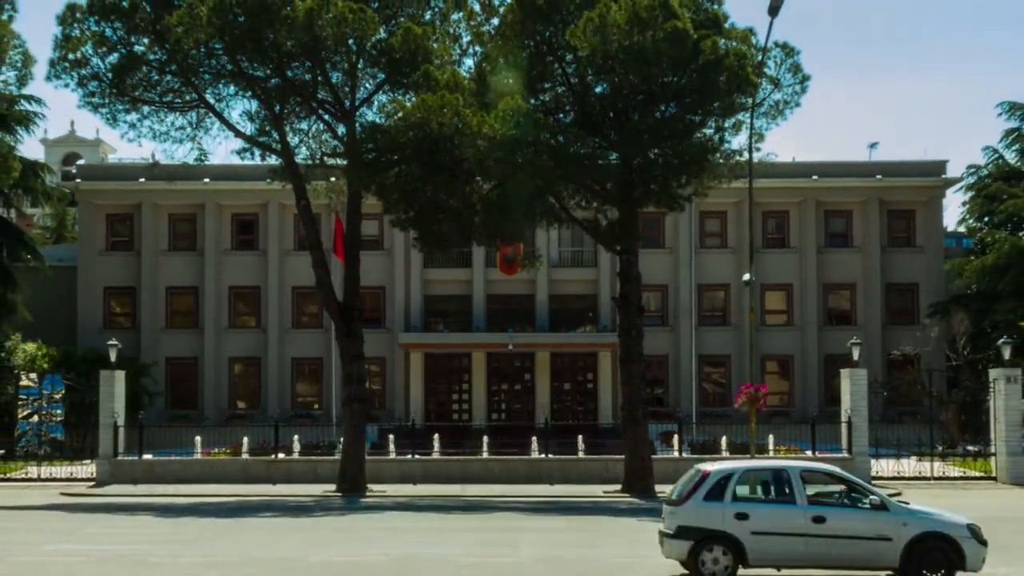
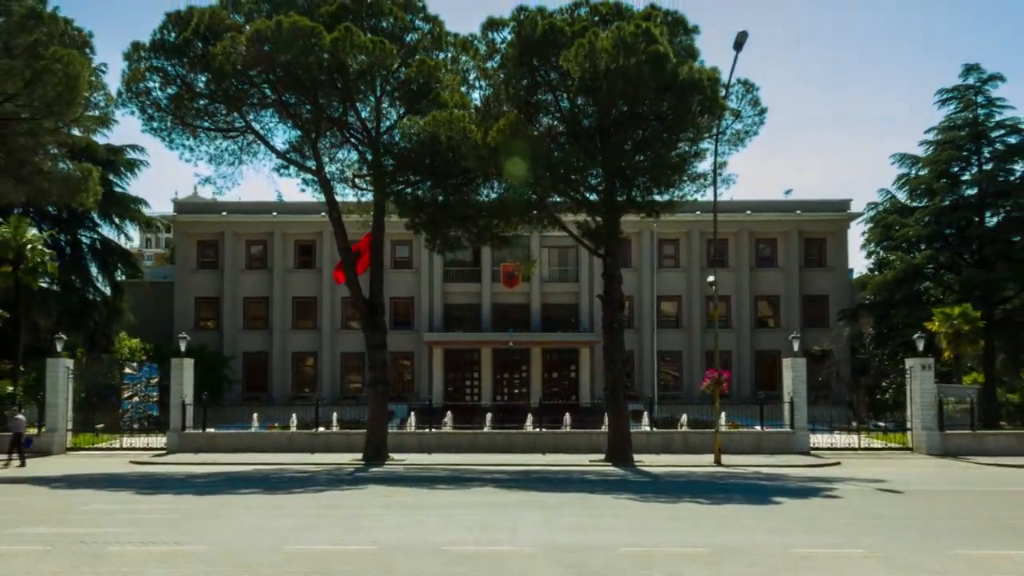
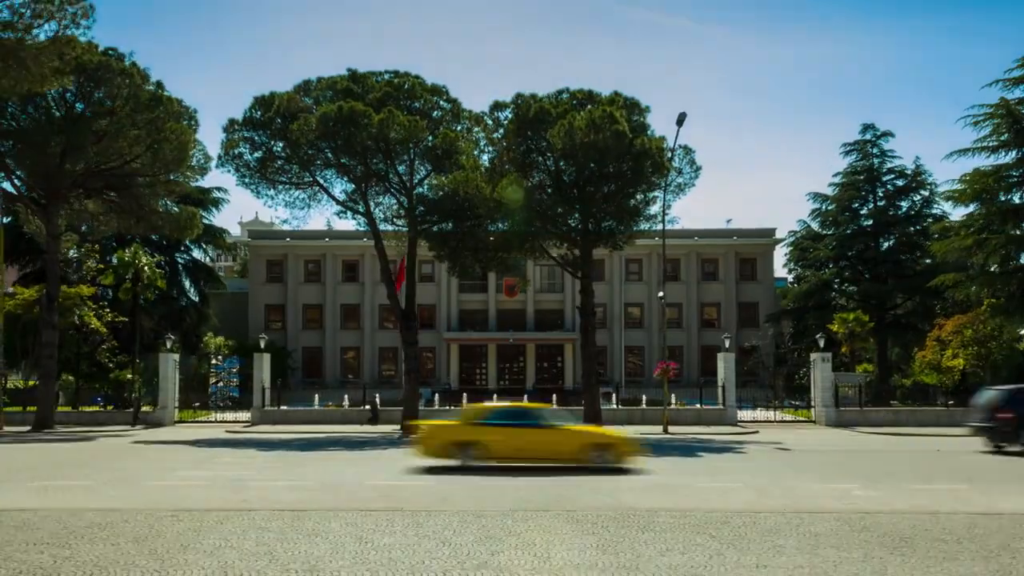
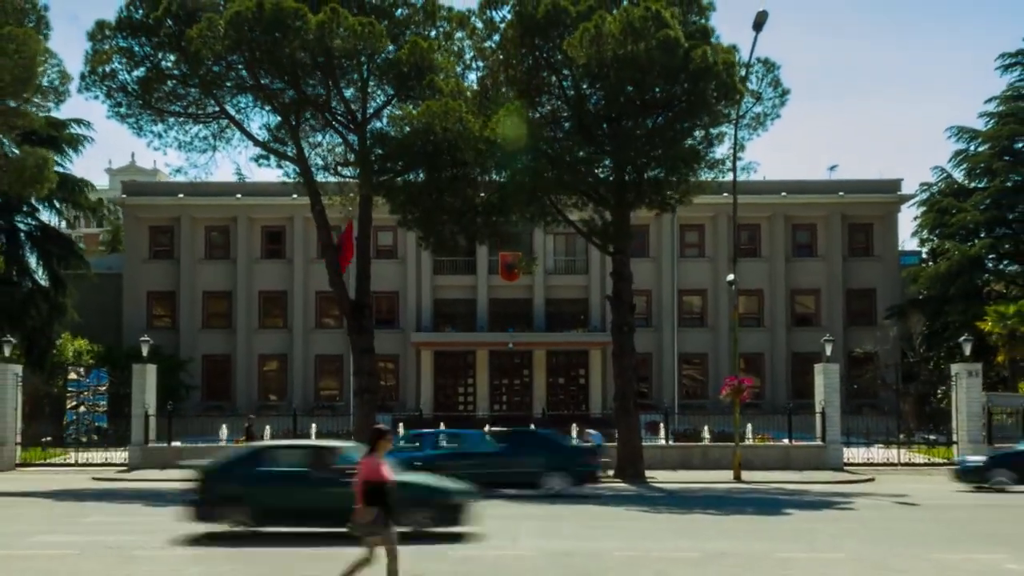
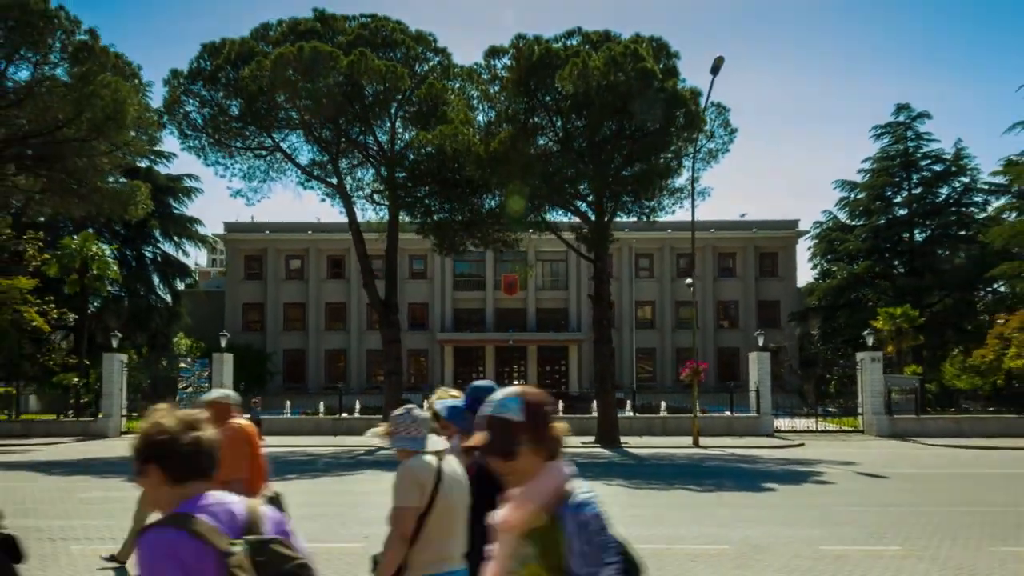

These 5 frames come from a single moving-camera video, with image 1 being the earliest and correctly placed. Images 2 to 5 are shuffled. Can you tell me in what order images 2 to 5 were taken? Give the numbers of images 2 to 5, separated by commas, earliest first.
4, 2, 5, 3
